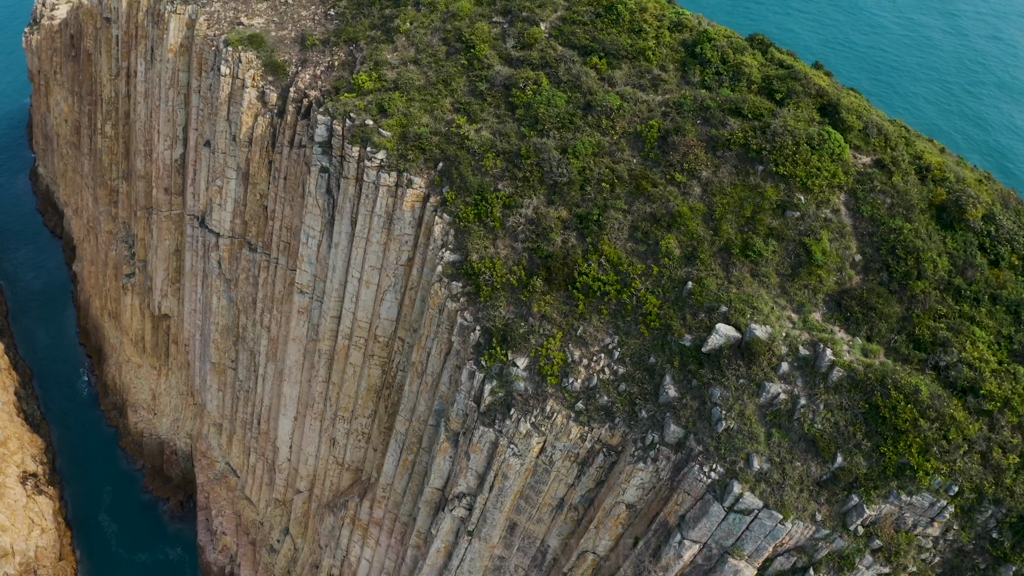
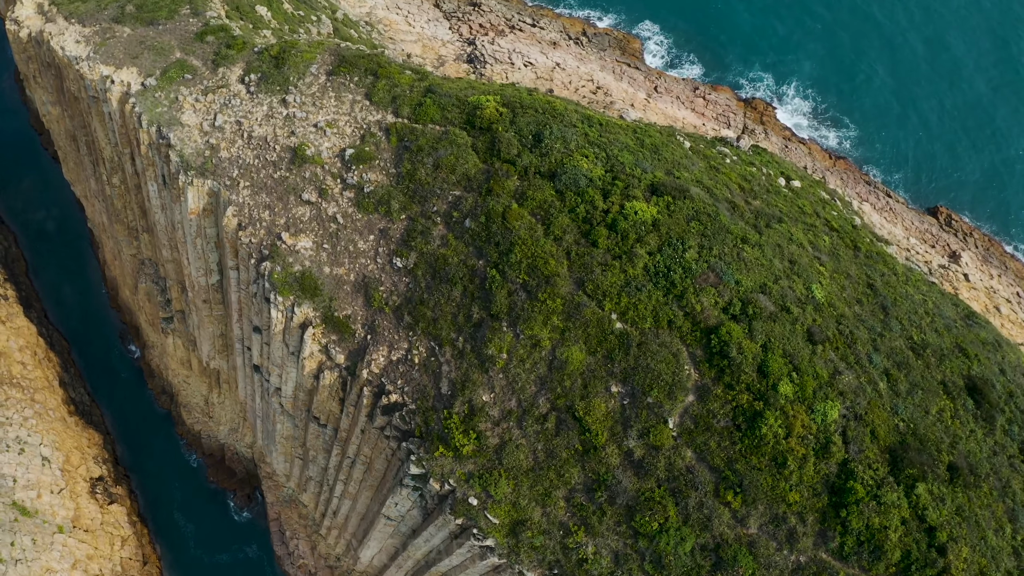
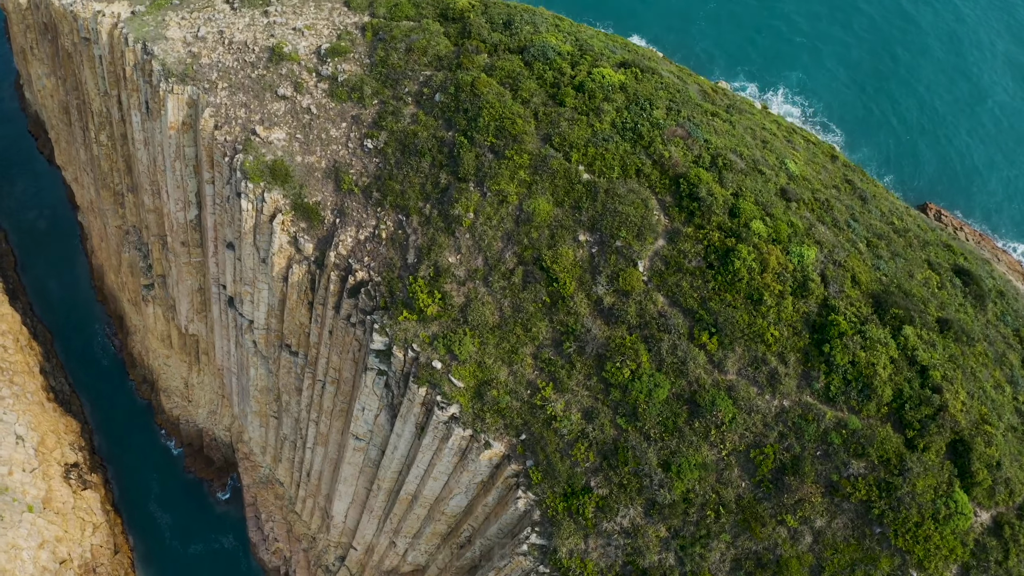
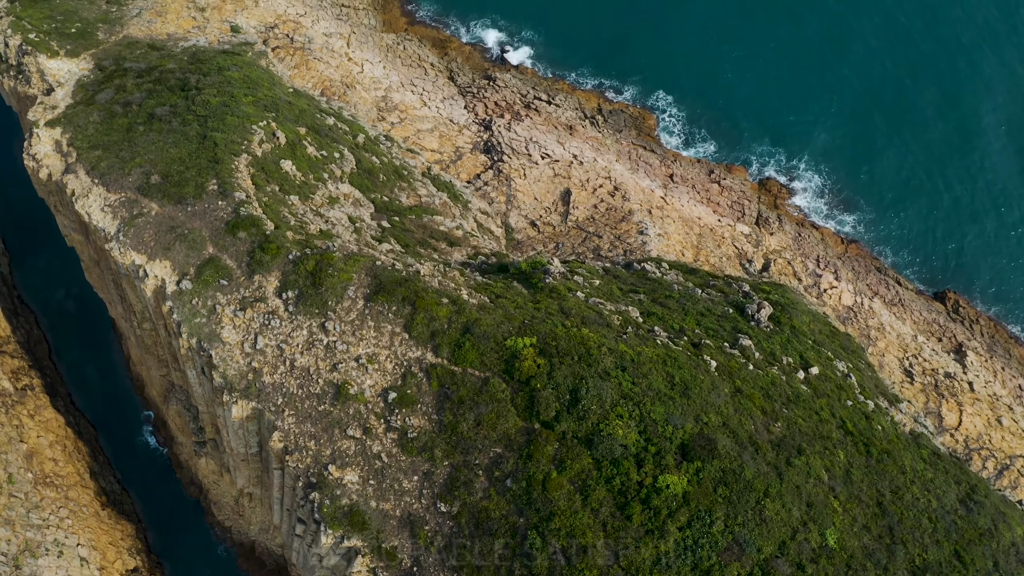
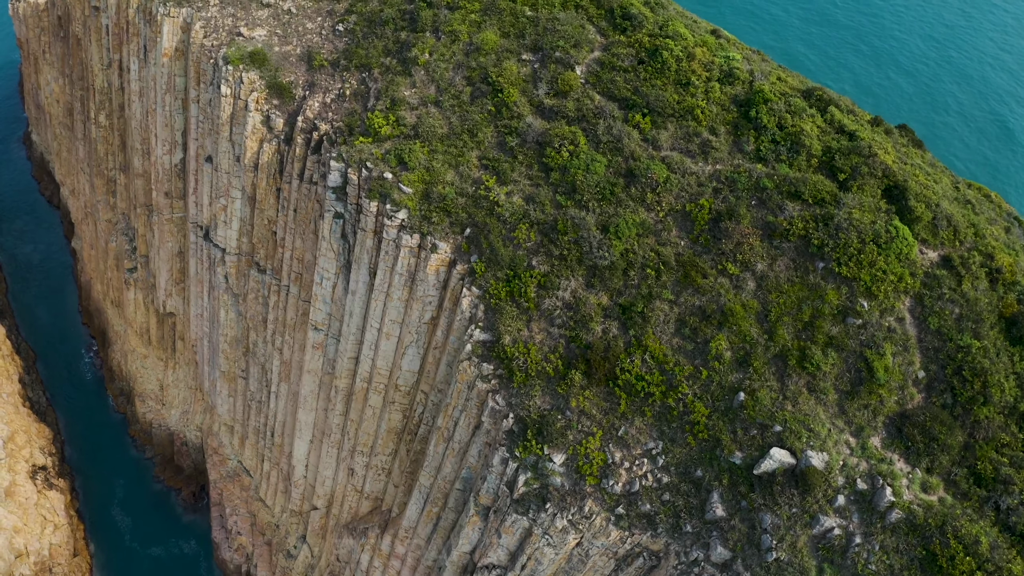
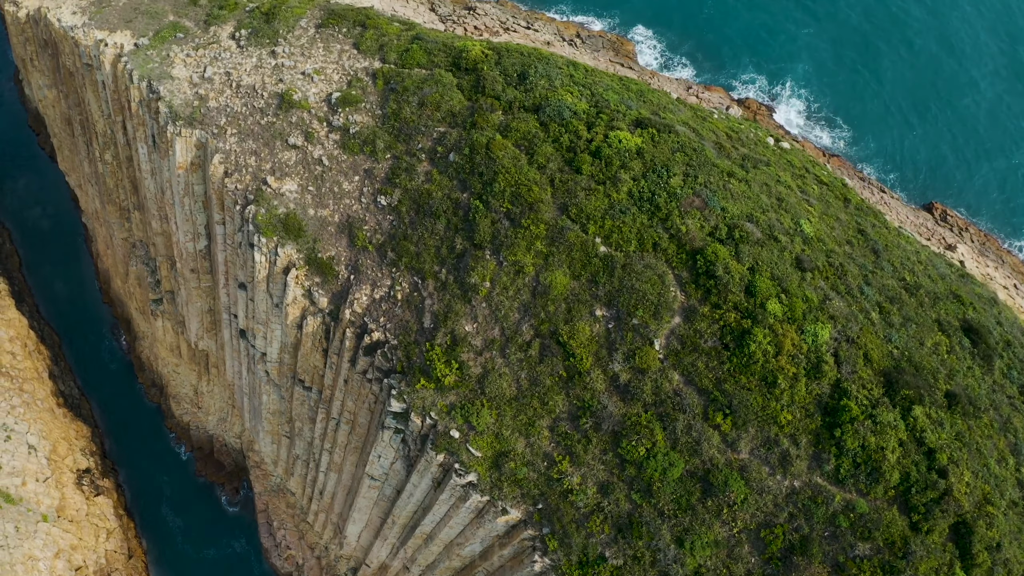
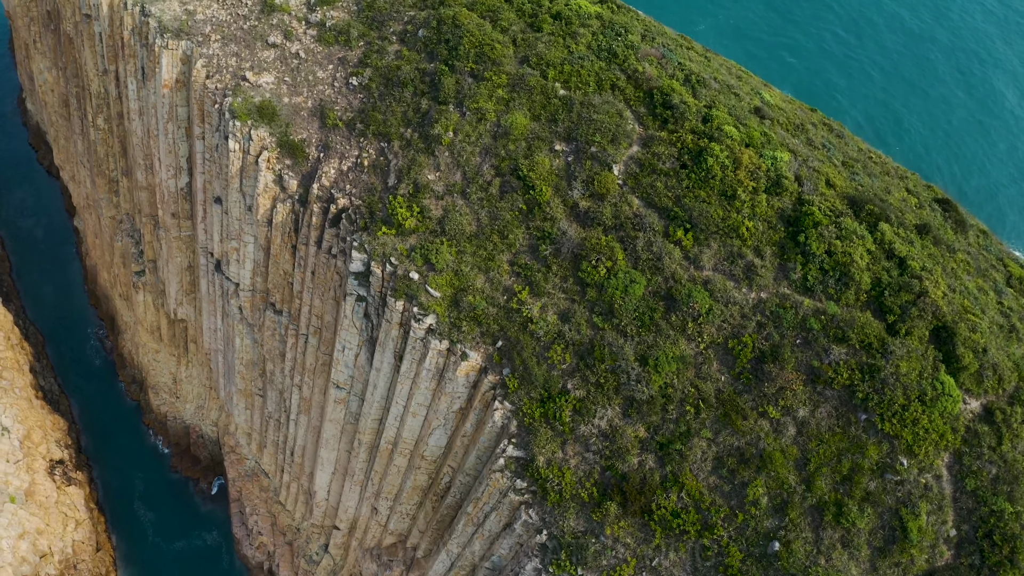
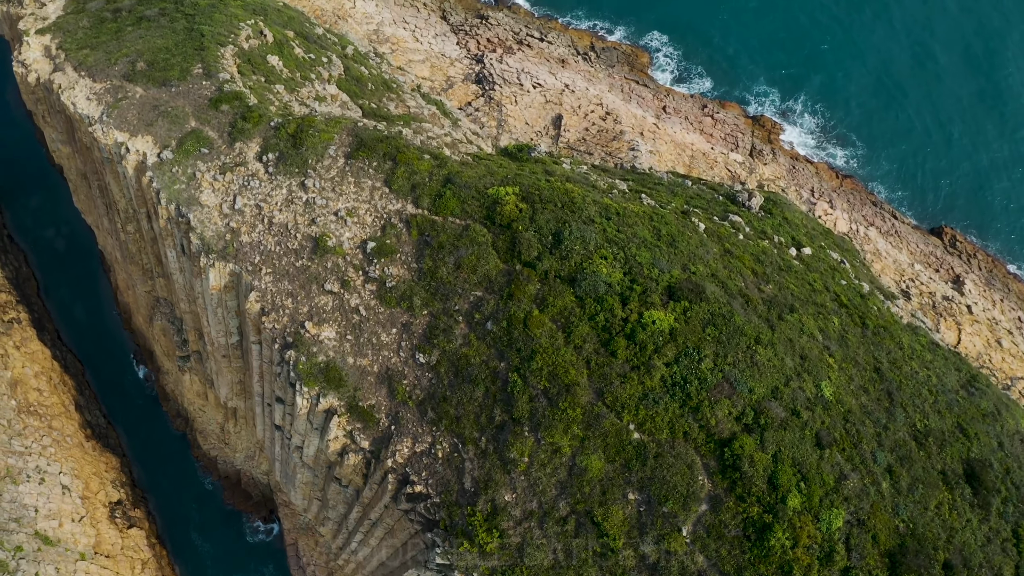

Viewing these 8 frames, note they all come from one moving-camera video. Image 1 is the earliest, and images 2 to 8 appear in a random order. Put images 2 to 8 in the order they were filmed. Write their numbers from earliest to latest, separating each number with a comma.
5, 7, 3, 6, 2, 8, 4
